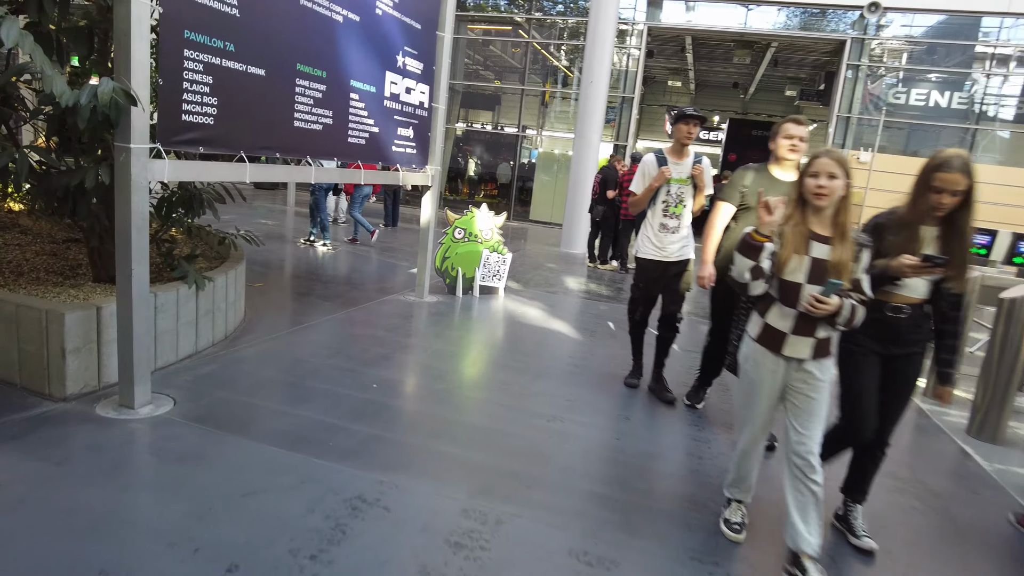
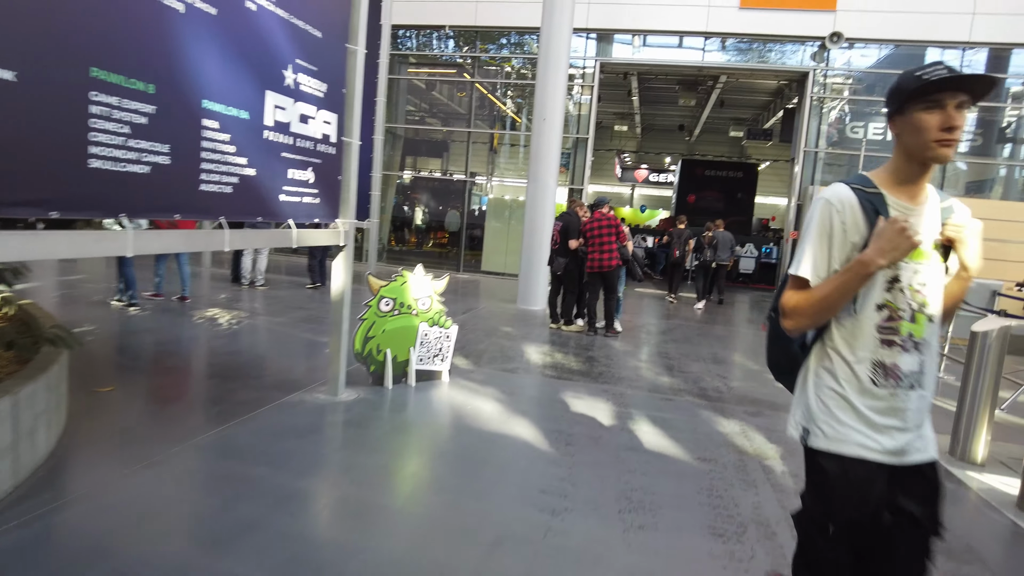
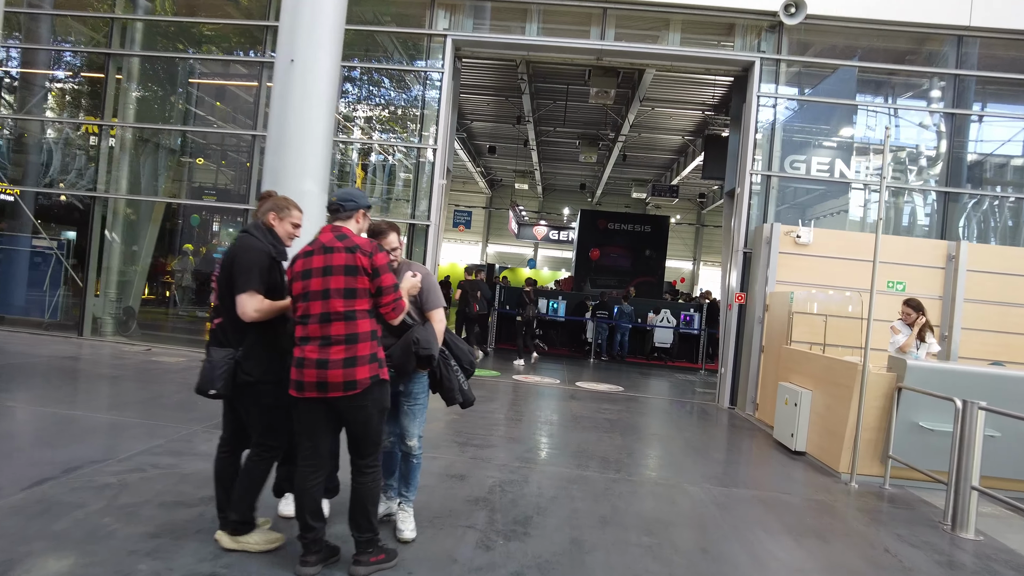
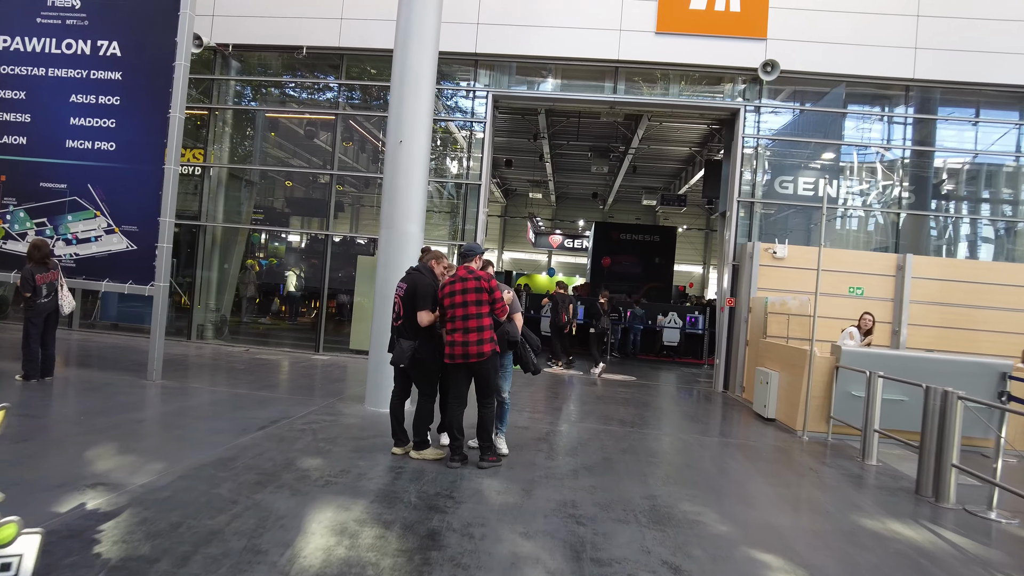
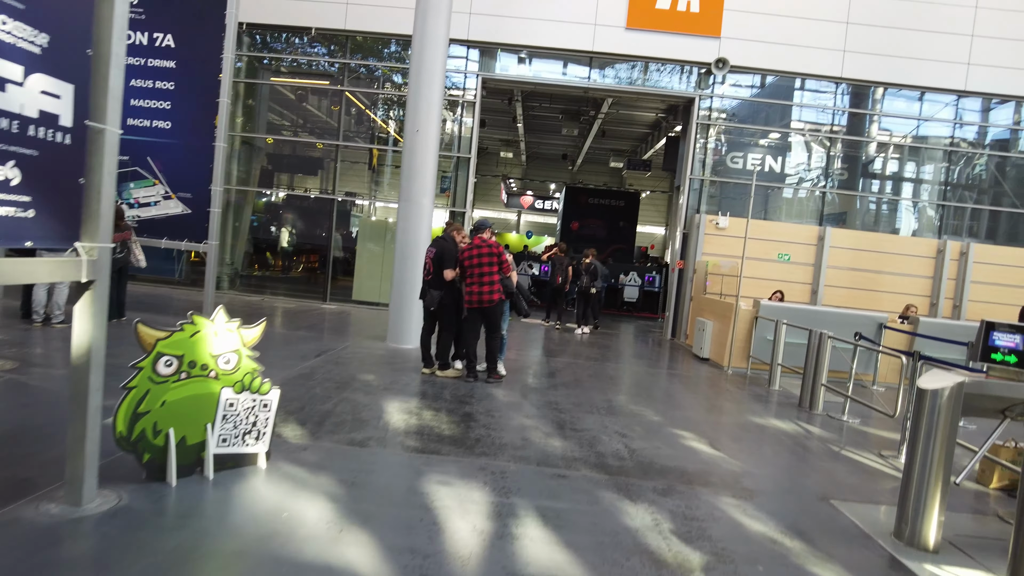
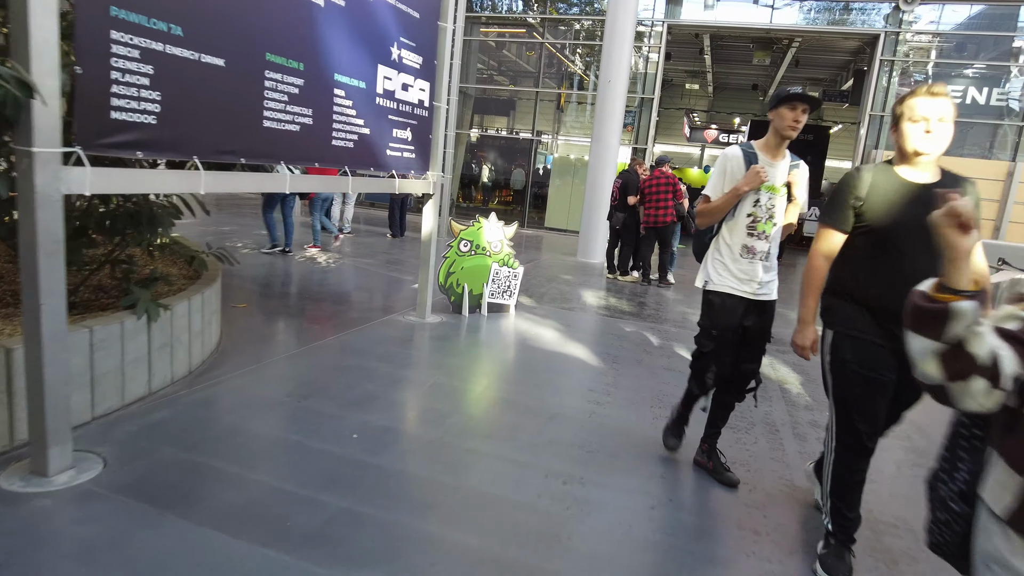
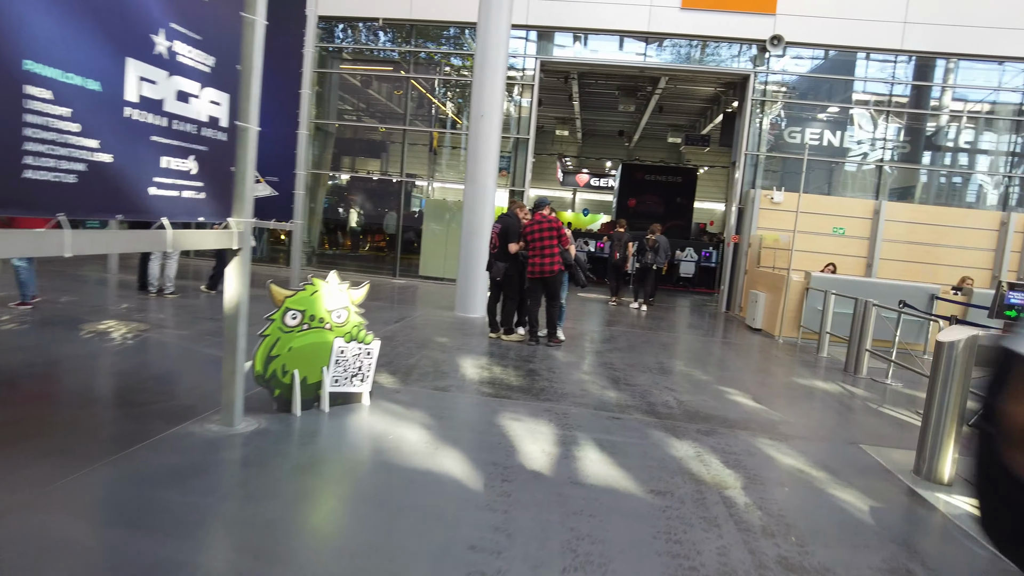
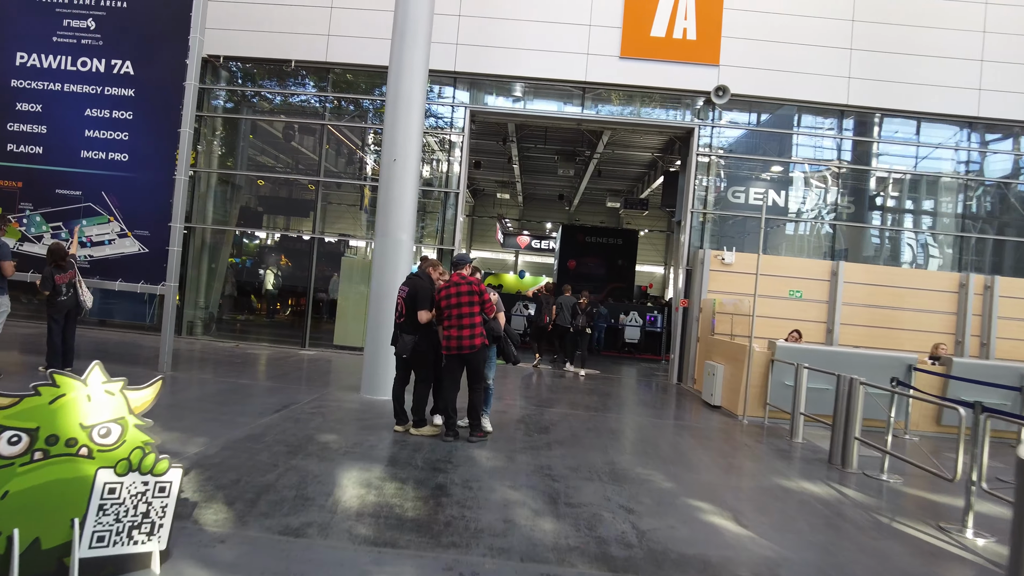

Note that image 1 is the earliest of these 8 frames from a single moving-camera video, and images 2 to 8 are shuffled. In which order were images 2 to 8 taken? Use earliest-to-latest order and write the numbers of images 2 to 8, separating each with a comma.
6, 2, 7, 5, 8, 4, 3
